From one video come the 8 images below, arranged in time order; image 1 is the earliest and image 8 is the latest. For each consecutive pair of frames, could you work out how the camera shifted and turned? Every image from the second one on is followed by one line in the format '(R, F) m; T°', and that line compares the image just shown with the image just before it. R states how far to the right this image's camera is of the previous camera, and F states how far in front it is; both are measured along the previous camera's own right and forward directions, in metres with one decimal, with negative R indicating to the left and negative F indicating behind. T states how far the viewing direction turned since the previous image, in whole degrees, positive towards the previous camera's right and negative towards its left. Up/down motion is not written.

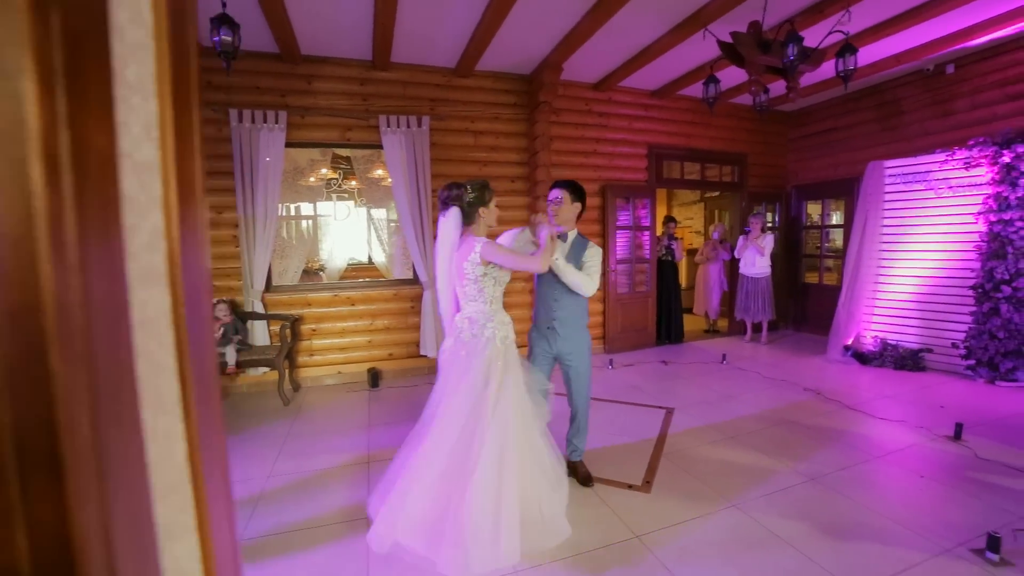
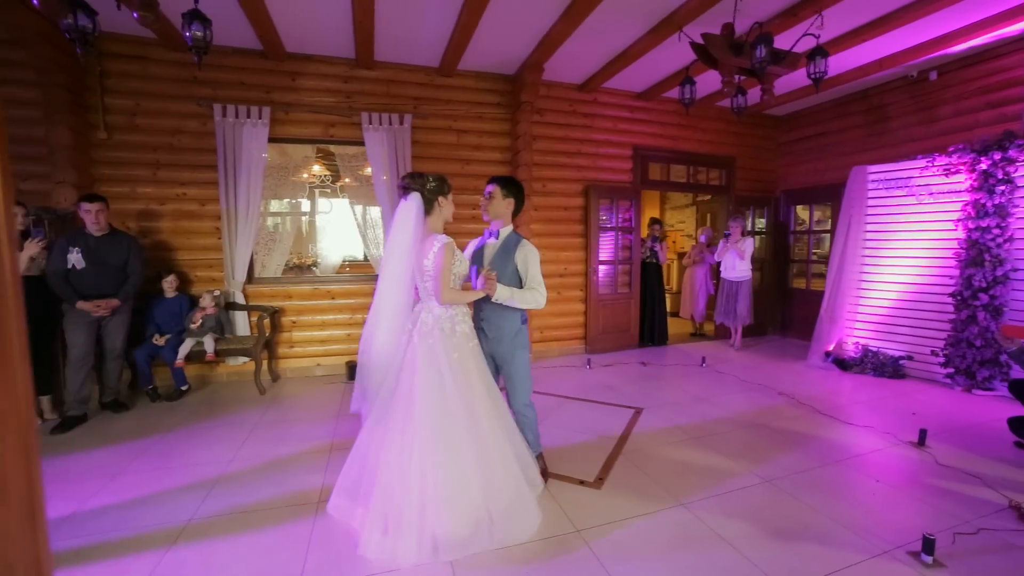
(+0.3, 0.0) m; -1°
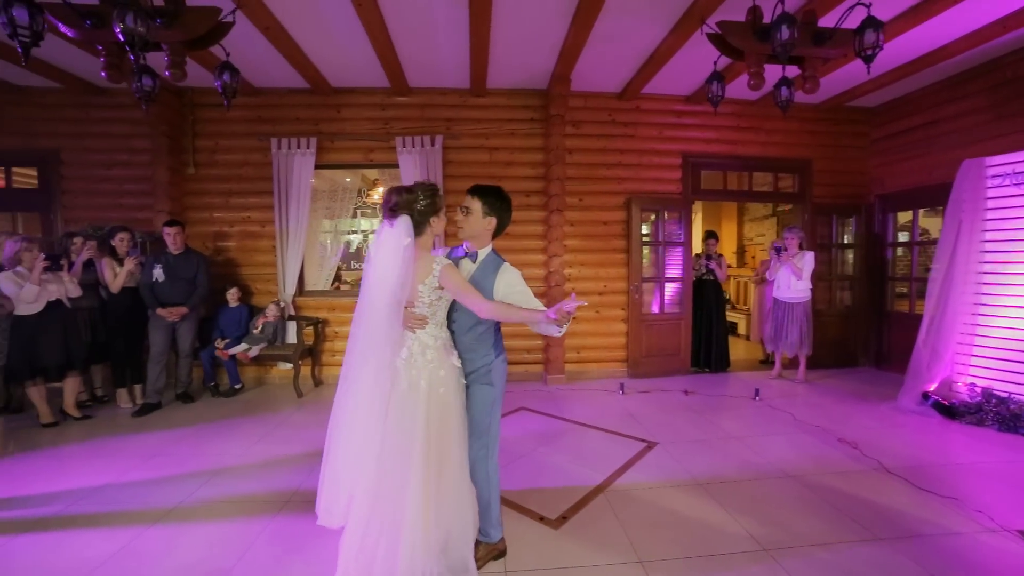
(+0.9, +0.2) m; -14°
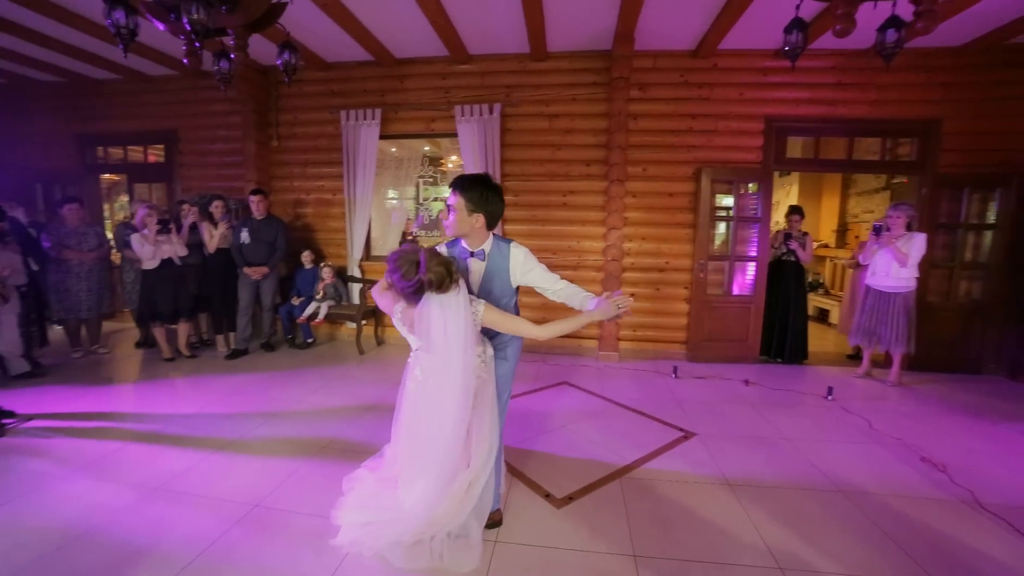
(+0.4, +0.1) m; -11°
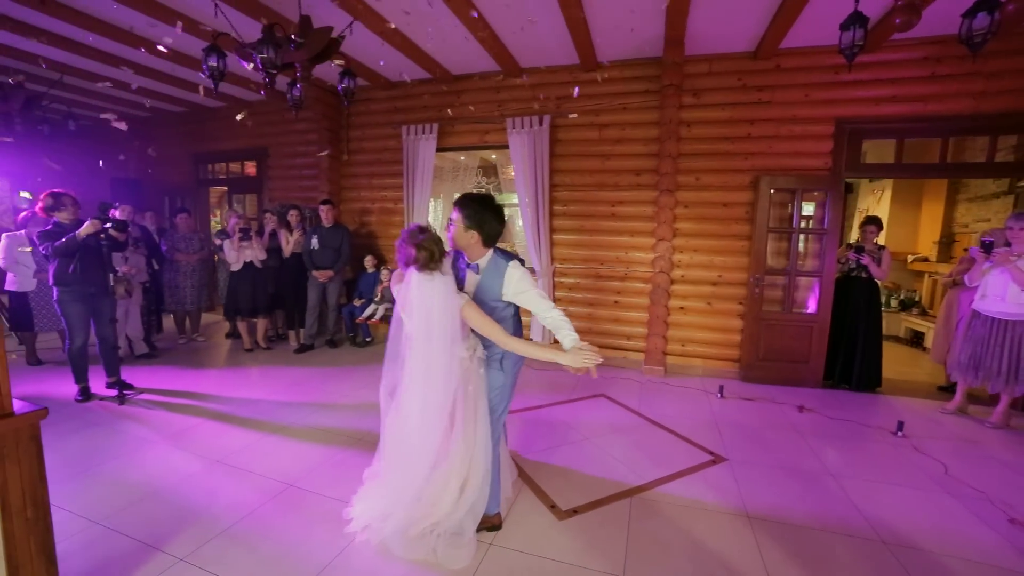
(+0.4, 0.0) m; -10°
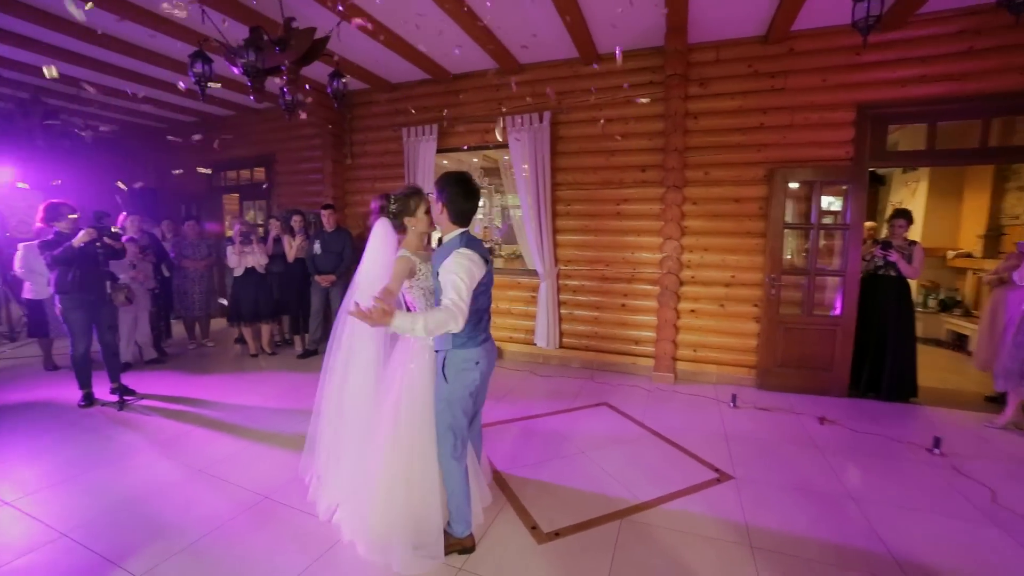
(+0.3, +0.2) m; -4°
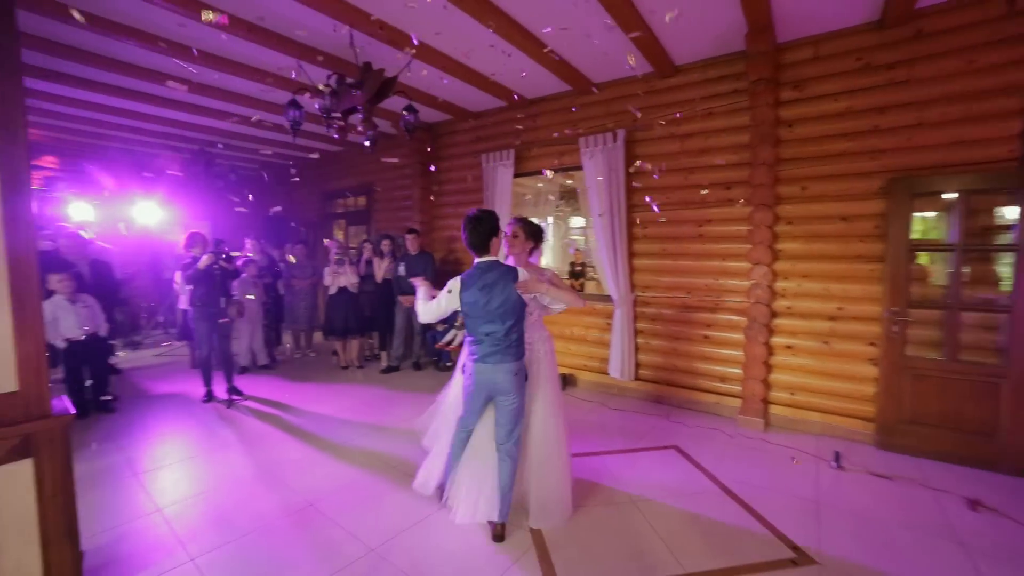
(+0.4, +0.2) m; -14°
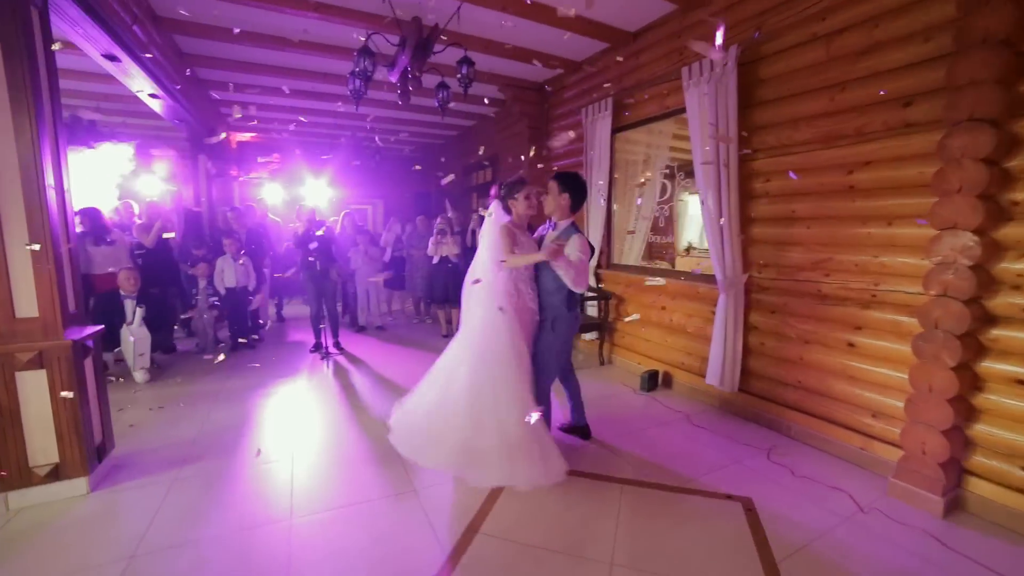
(+1.2, +0.9) m; -28°
